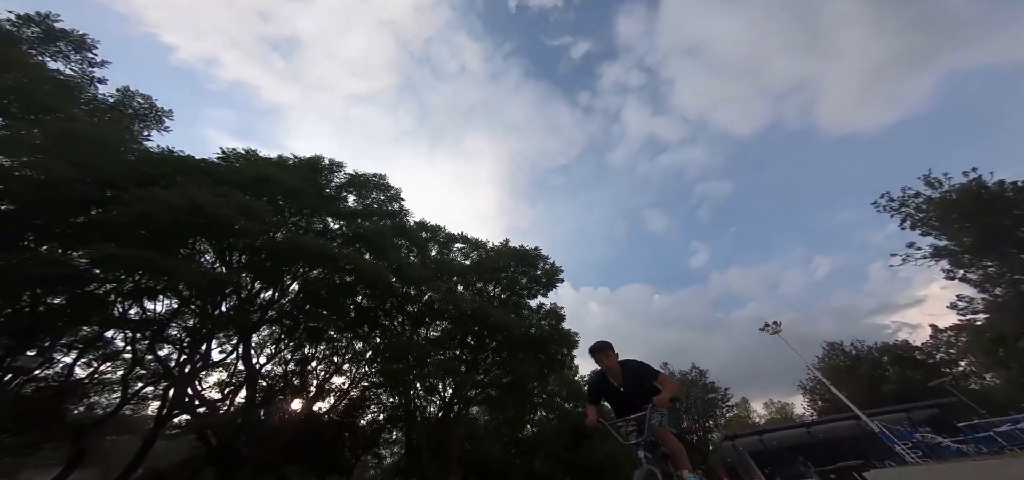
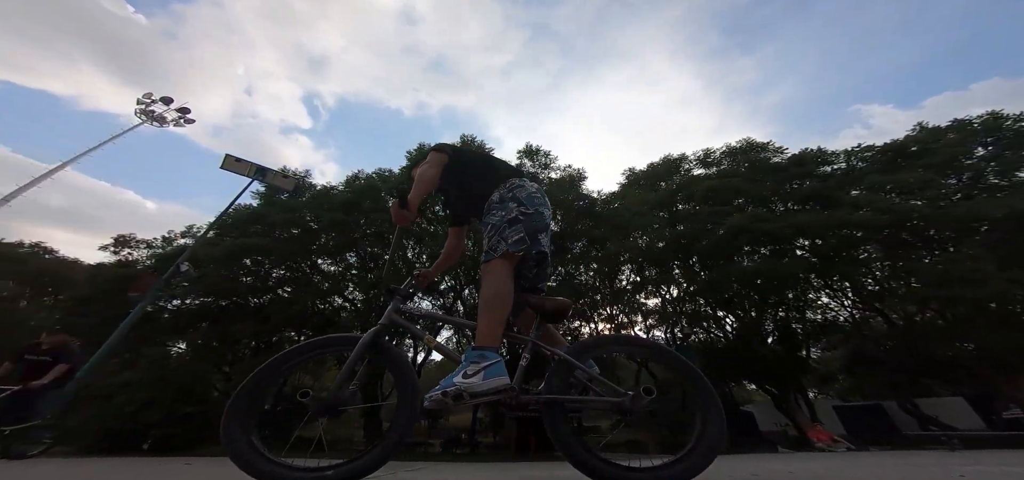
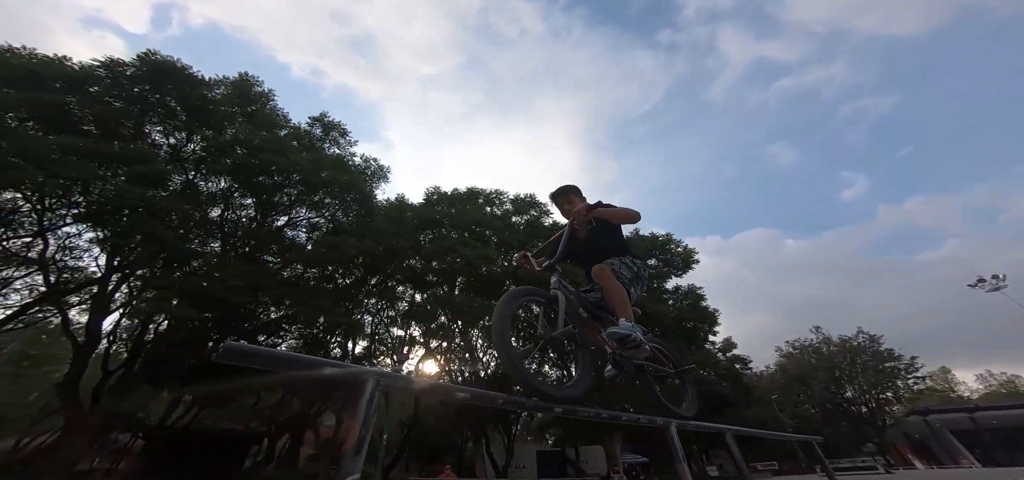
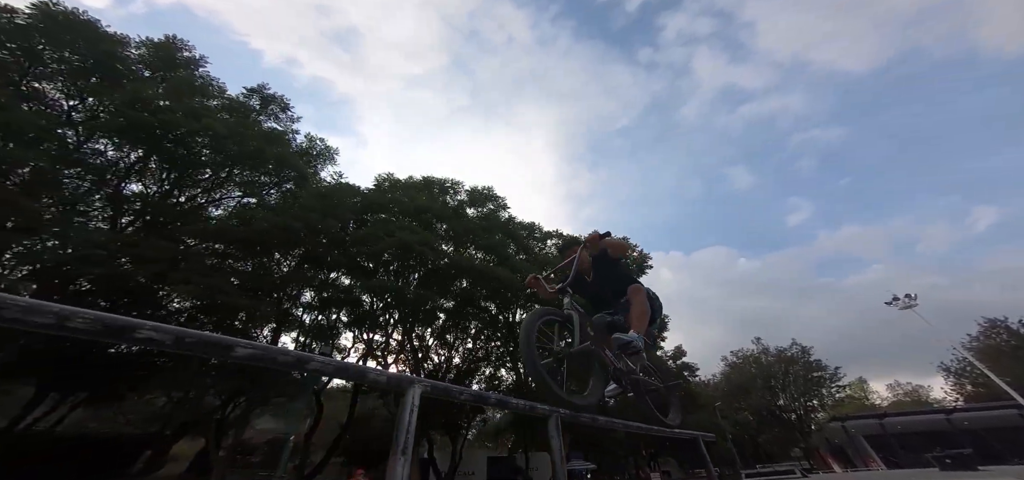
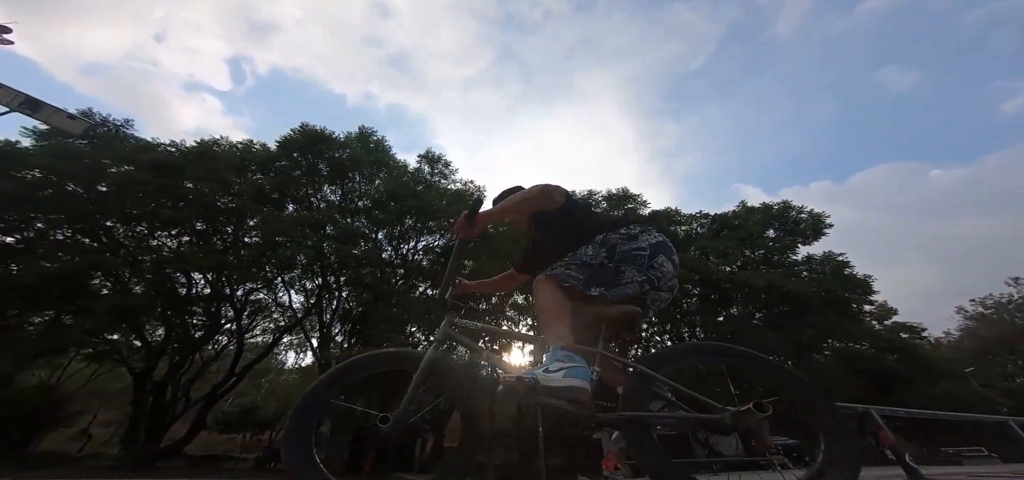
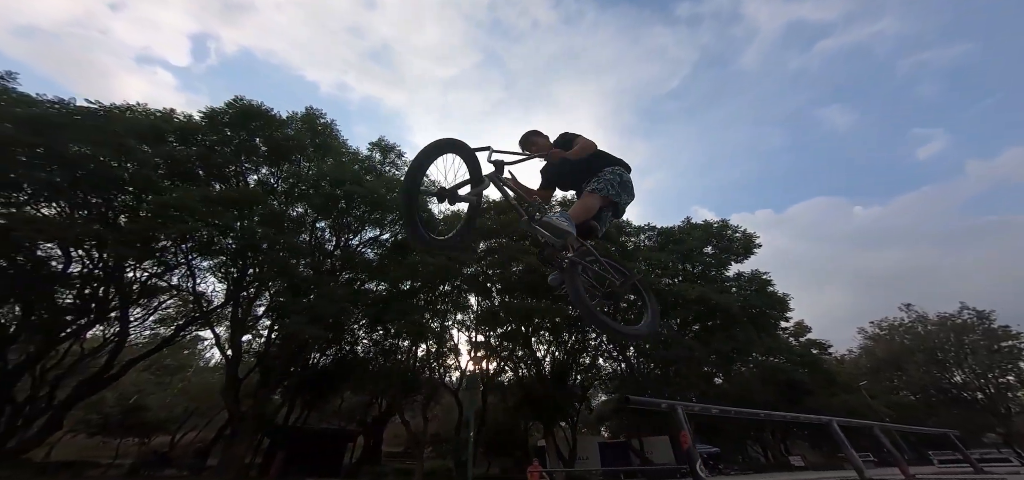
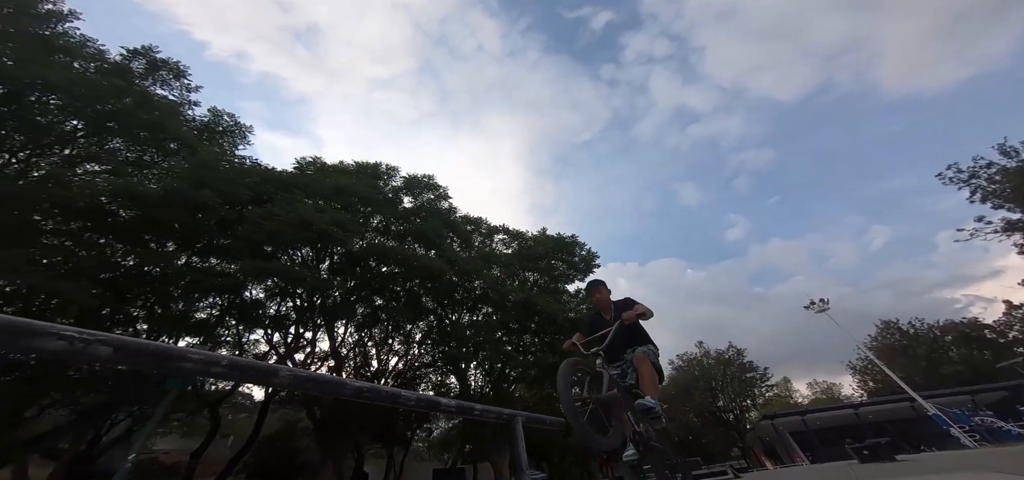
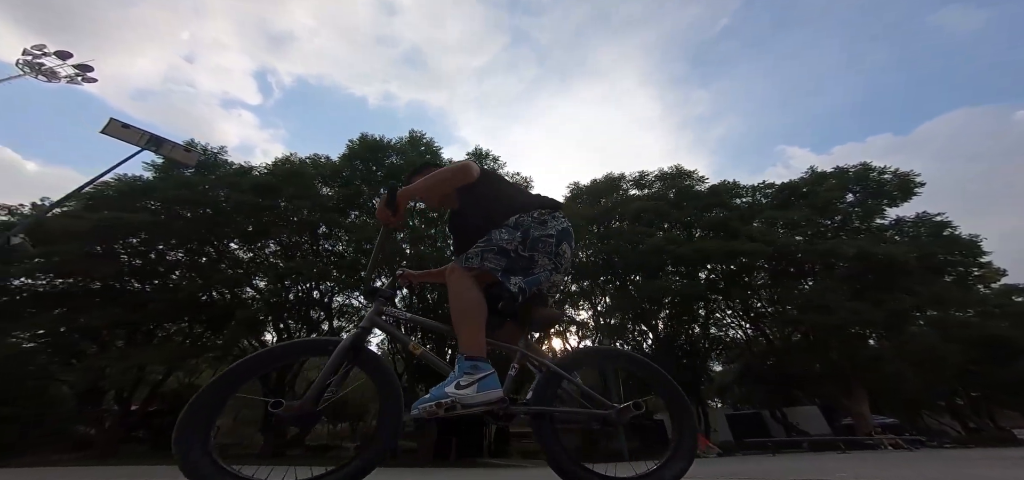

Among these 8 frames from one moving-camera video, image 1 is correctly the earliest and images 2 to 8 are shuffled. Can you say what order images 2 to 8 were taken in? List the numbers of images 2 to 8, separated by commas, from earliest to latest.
7, 4, 3, 6, 5, 8, 2
